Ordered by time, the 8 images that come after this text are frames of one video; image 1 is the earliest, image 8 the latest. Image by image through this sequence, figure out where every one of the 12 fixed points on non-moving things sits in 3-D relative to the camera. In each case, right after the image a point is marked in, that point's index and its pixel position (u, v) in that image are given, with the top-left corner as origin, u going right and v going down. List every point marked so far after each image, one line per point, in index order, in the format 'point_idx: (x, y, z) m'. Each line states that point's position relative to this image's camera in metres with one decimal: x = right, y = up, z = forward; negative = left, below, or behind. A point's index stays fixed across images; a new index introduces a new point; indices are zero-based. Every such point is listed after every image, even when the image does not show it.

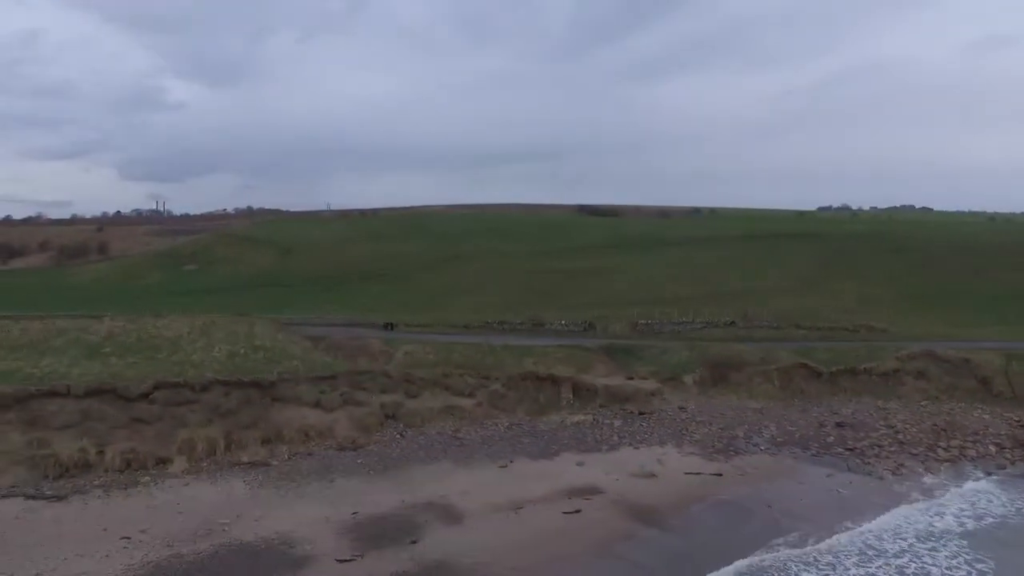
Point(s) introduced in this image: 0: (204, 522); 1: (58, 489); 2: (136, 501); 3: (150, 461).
0: (-7.0, -5.4, +17.0) m
1: (-11.0, -4.9, +18.0) m
2: (-9.0, -5.1, +17.8) m
3: (-9.5, -4.5, +19.5) m
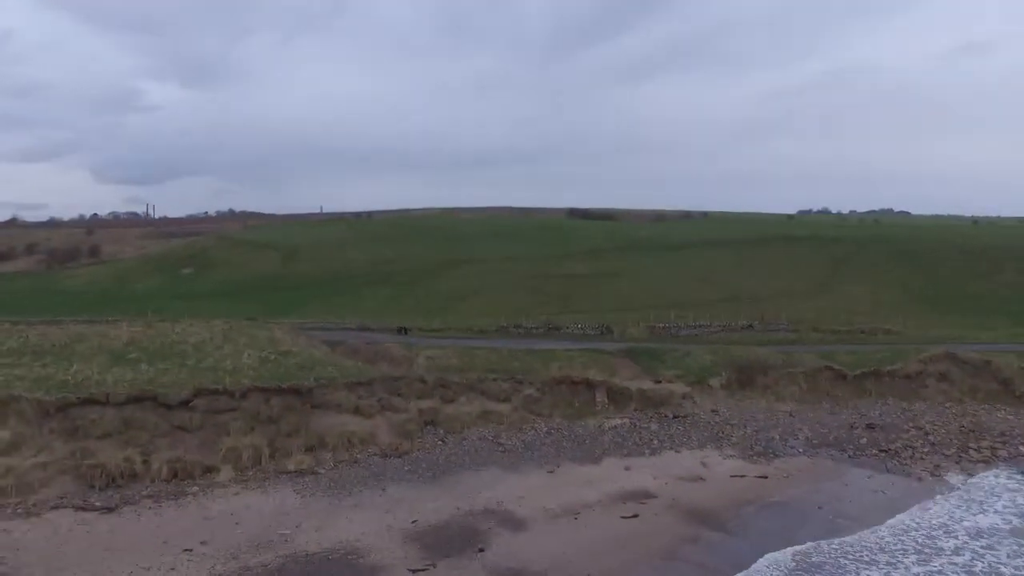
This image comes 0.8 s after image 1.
0: (-5.5, -5.5, +16.7) m
1: (-9.6, -5.0, +17.5) m
2: (-7.5, -5.2, +17.4) m
3: (-8.1, -4.7, +19.1) m
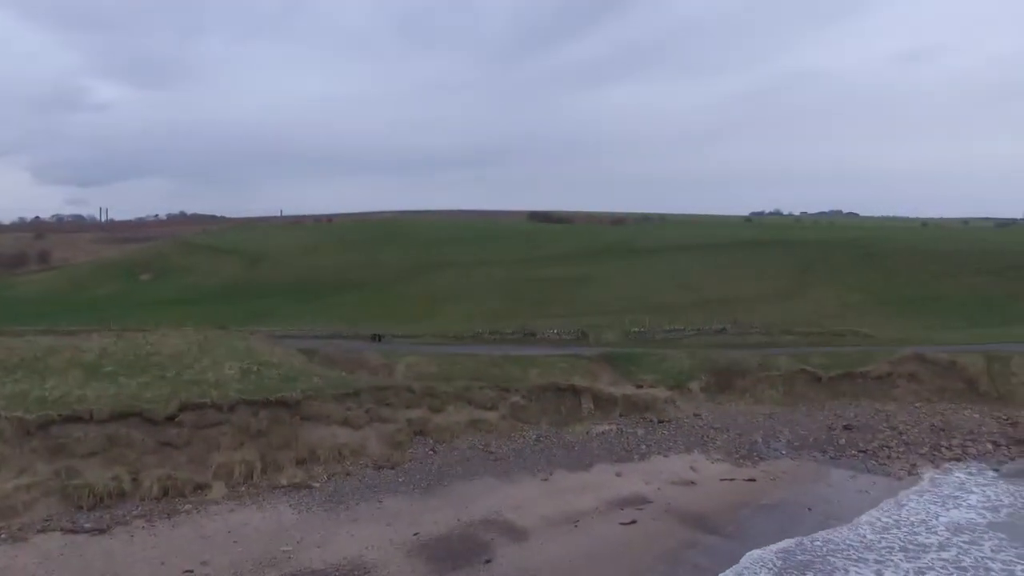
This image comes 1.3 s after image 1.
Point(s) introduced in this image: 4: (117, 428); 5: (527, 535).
0: (-5.4, -5.8, +16.4) m
1: (-9.5, -5.3, +17.0) m
2: (-7.4, -5.5, +16.9) m
3: (-8.1, -5.0, +18.7) m
4: (-10.4, -3.7, +19.6) m
5: (+0.3, -5.9, +17.7) m
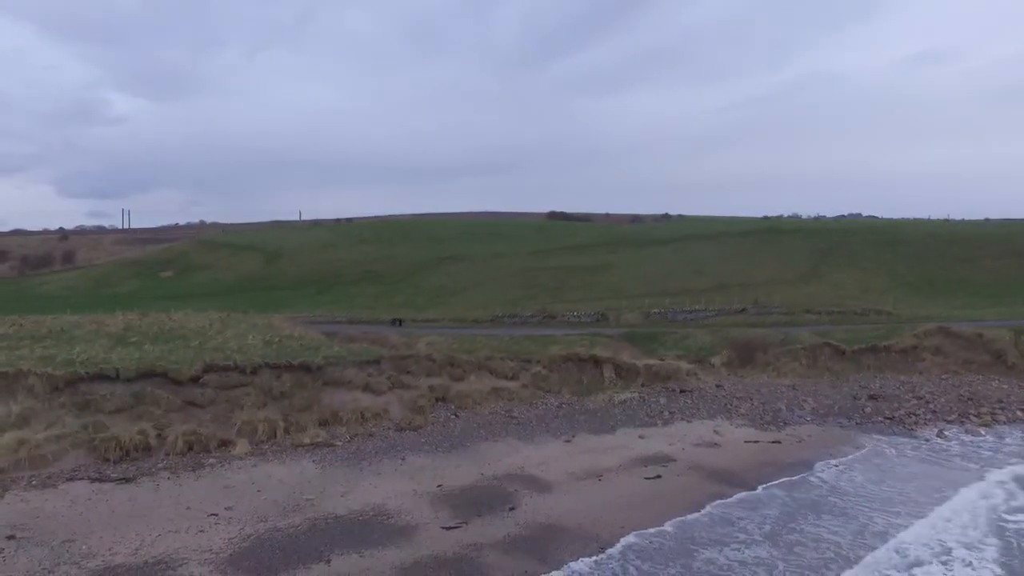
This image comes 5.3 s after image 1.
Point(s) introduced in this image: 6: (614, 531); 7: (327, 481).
0: (-4.9, -4.6, +16.4) m
1: (-8.9, -4.2, +17.1) m
2: (-6.9, -4.4, +17.0) m
3: (-7.6, -3.9, +18.8) m
4: (-9.8, -2.6, +19.8) m
5: (+0.9, -4.7, +17.6) m
6: (+2.1, -5.0, +15.3) m
7: (-4.4, -4.5, +17.4) m
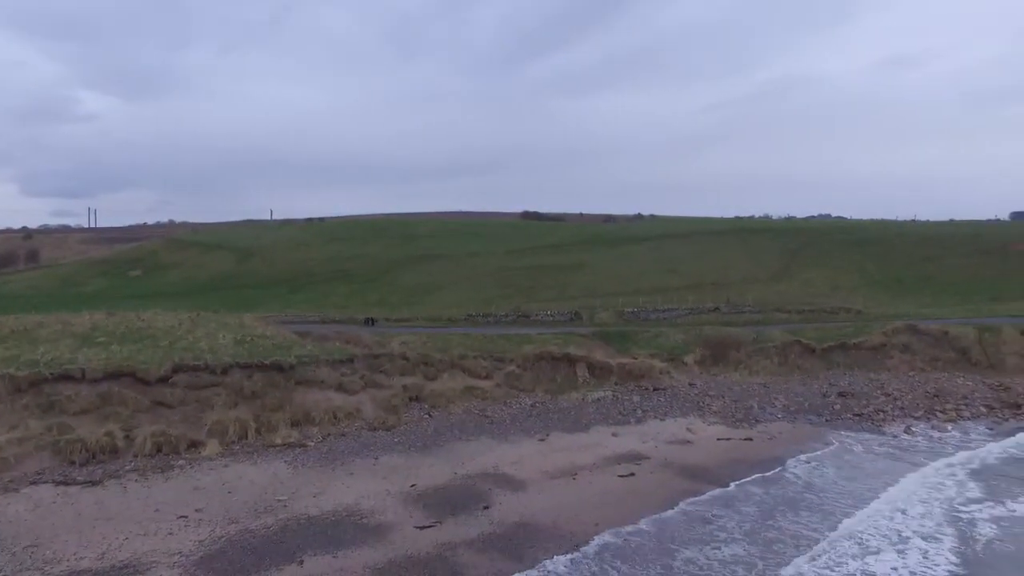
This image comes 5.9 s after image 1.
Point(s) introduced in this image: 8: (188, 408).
0: (-5.5, -4.6, +16.2) m
1: (-9.5, -4.2, +16.8) m
2: (-7.5, -4.4, +16.8) m
3: (-8.2, -3.9, +18.5) m
4: (-10.5, -2.6, +19.4) m
5: (+0.3, -4.7, +17.6) m
6: (+1.6, -5.0, +15.3) m
7: (-5.0, -4.5, +17.2) m
8: (-8.6, -3.2, +19.9) m
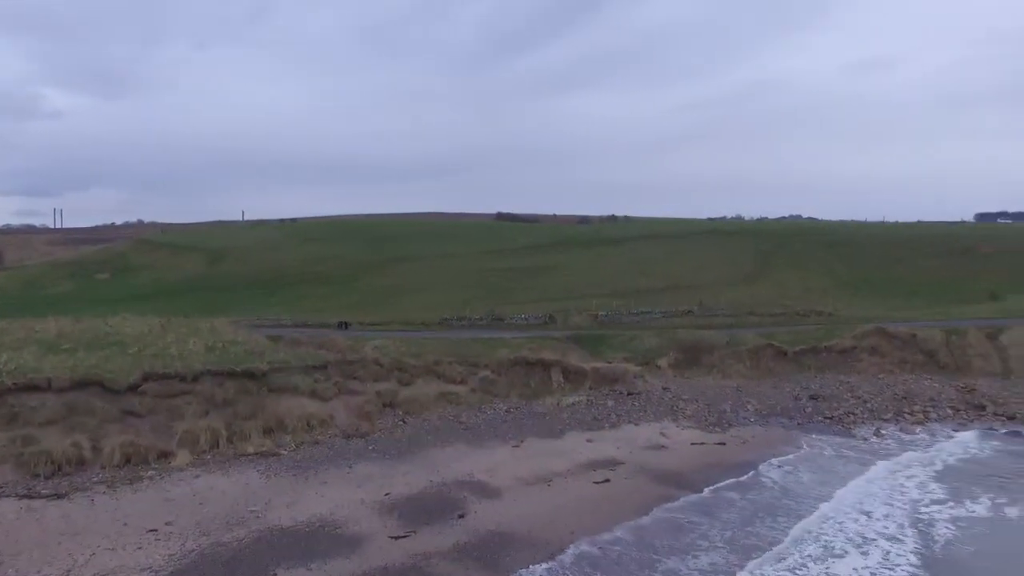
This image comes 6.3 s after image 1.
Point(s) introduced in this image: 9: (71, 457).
0: (-6.0, -4.8, +16.0) m
1: (-10.1, -4.4, +16.4) m
2: (-8.0, -4.6, +16.5) m
3: (-8.8, -4.1, +18.2) m
4: (-11.1, -2.8, +19.0) m
5: (-0.3, -4.9, +17.6) m
6: (+1.1, -5.1, +15.3) m
7: (-5.5, -4.7, +17.0) m
8: (-9.3, -3.4, +19.5) m
9: (-10.3, -3.9, +17.4) m
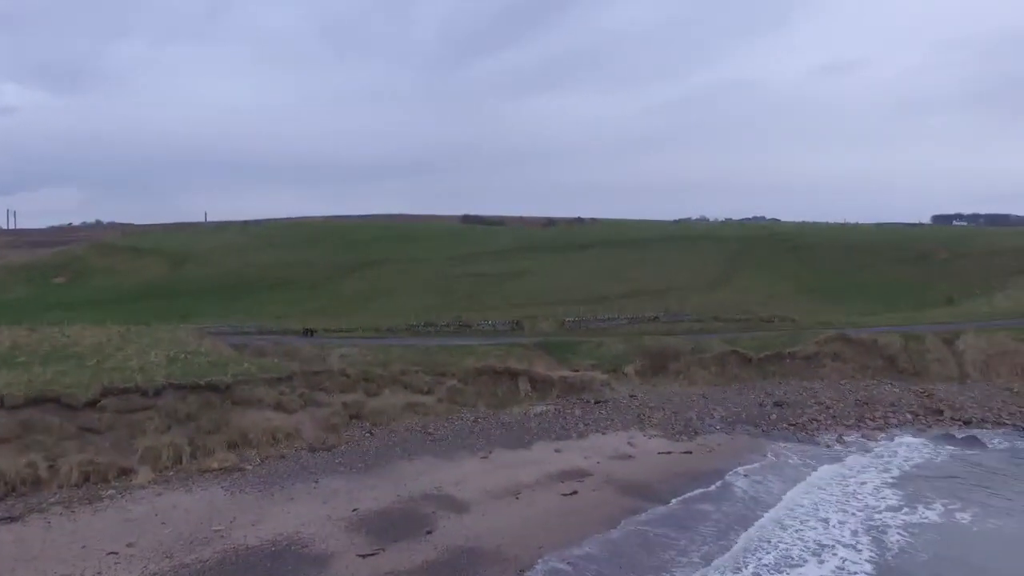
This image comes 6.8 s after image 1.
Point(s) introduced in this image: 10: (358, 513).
0: (-6.7, -5.1, +15.7) m
1: (-10.8, -4.7, +15.9) m
2: (-8.7, -4.9, +16.1) m
3: (-9.6, -4.4, +17.7) m
4: (-11.9, -3.1, +18.5) m
5: (-1.0, -5.2, +17.5) m
6: (+0.4, -5.5, +15.3) m
7: (-6.2, -5.0, +16.8) m
8: (-10.1, -3.7, +19.1) m
9: (-11.0, -4.3, +16.9) m
10: (-3.5, -5.1, +16.9) m
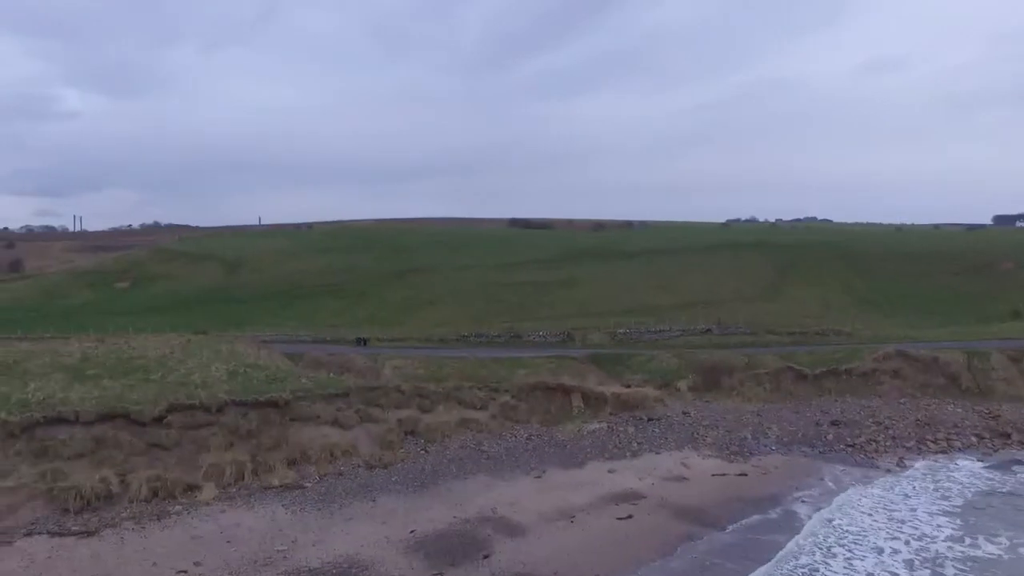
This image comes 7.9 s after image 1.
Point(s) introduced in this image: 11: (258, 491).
0: (-5.5, -5.7, +16.1) m
1: (-9.5, -5.3, +16.6) m
2: (-7.5, -5.4, +16.6) m
3: (-8.3, -4.9, +18.3) m
4: (-10.6, -3.7, +19.2) m
5: (+0.3, -5.8, +17.6) m
6: (+1.6, -6.0, +15.4) m
7: (-5.0, -5.6, +17.2) m
8: (-8.7, -4.3, +19.7) m
9: (-9.7, -4.8, +17.6) m
10: (-2.2, -5.7, +17.2) m
11: (-6.4, -5.1, +18.9) m
